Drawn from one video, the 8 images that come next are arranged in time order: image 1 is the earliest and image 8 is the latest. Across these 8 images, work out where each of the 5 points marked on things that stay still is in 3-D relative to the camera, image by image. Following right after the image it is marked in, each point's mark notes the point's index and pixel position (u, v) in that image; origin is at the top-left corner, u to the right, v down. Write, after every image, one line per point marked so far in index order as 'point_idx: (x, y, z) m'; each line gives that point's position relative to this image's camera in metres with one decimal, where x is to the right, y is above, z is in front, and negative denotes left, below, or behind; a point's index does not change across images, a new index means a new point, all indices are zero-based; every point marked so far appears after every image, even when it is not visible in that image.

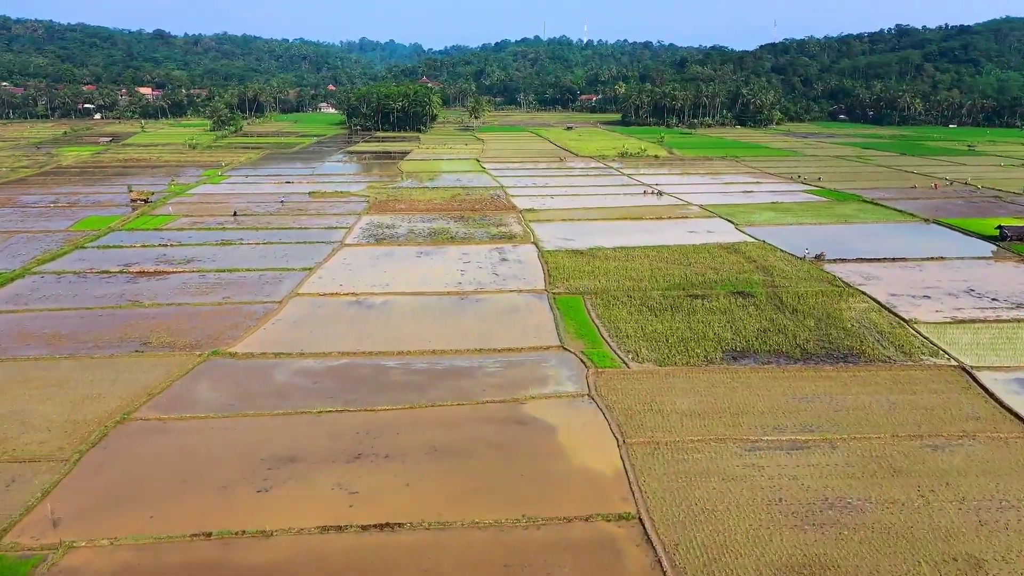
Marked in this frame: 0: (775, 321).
0: (+6.5, -0.8, +19.1) m
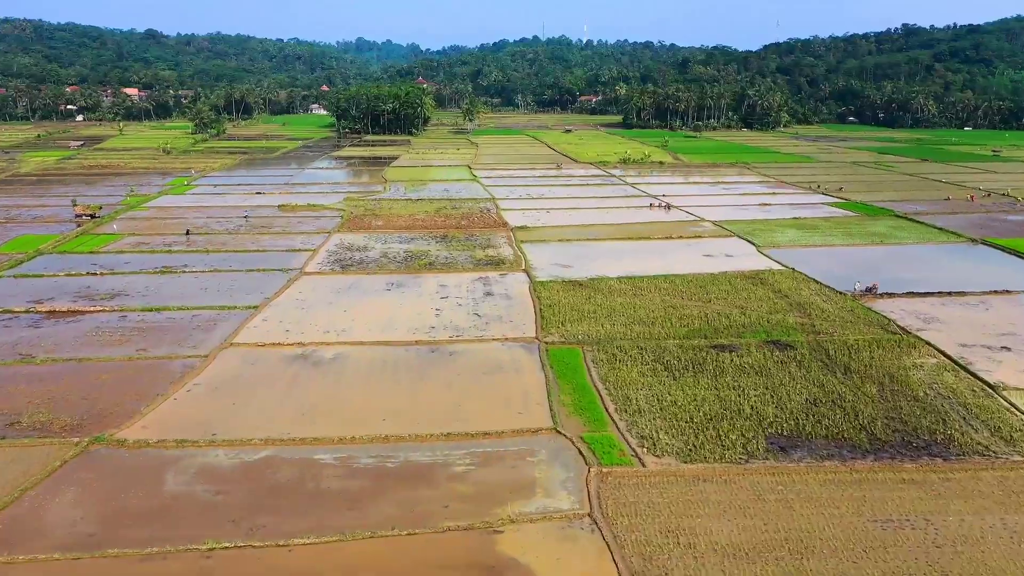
0: (+6.1, -2.0, +15.1) m
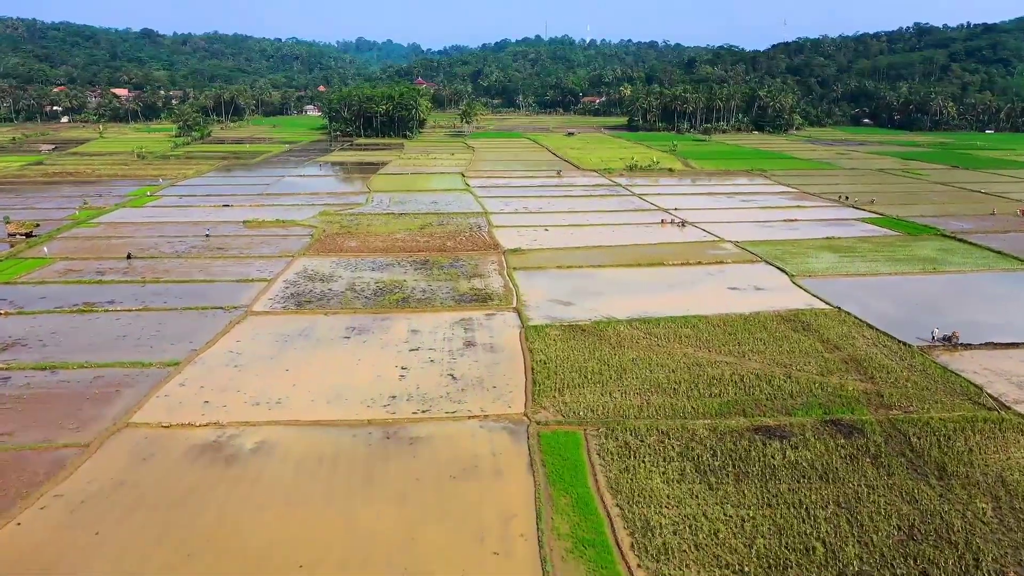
0: (+5.8, -3.1, +10.9) m
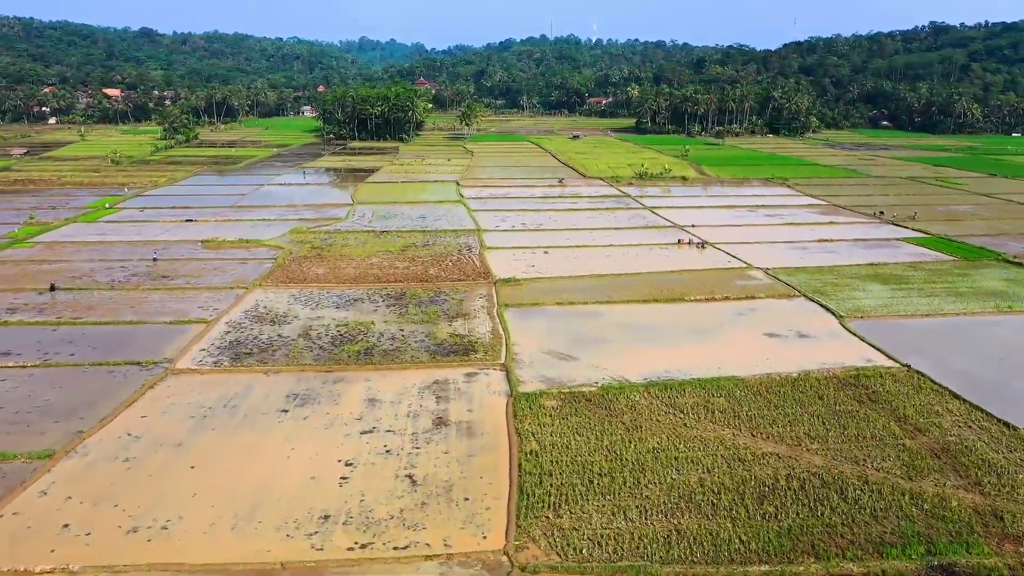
0: (+5.4, -4.2, +6.8) m
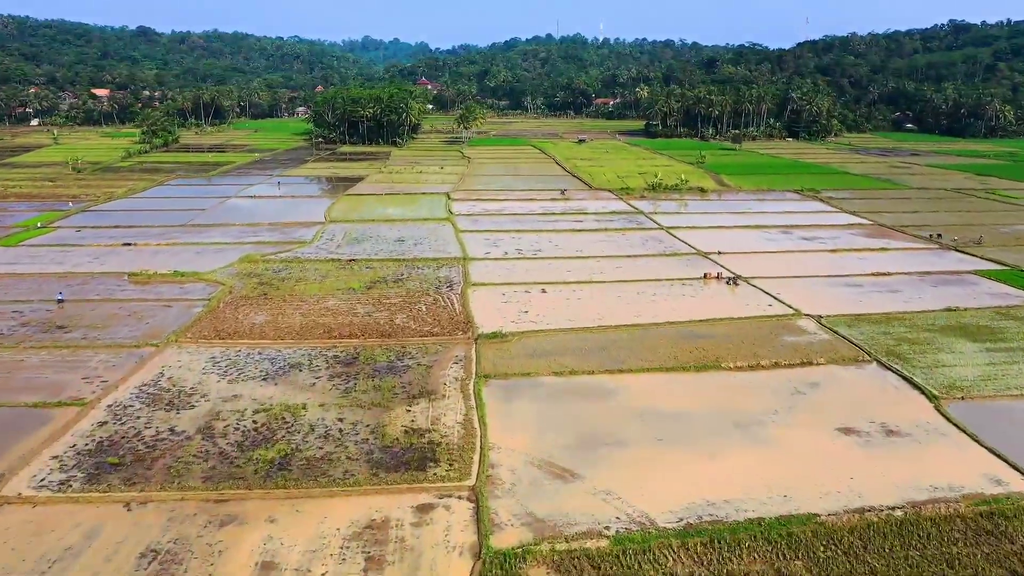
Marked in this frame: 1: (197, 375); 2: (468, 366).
0: (+4.9, -5.6, +1.7) m
1: (-6.6, -1.8, +16.1) m
2: (-0.9, -1.6, +16.6) m
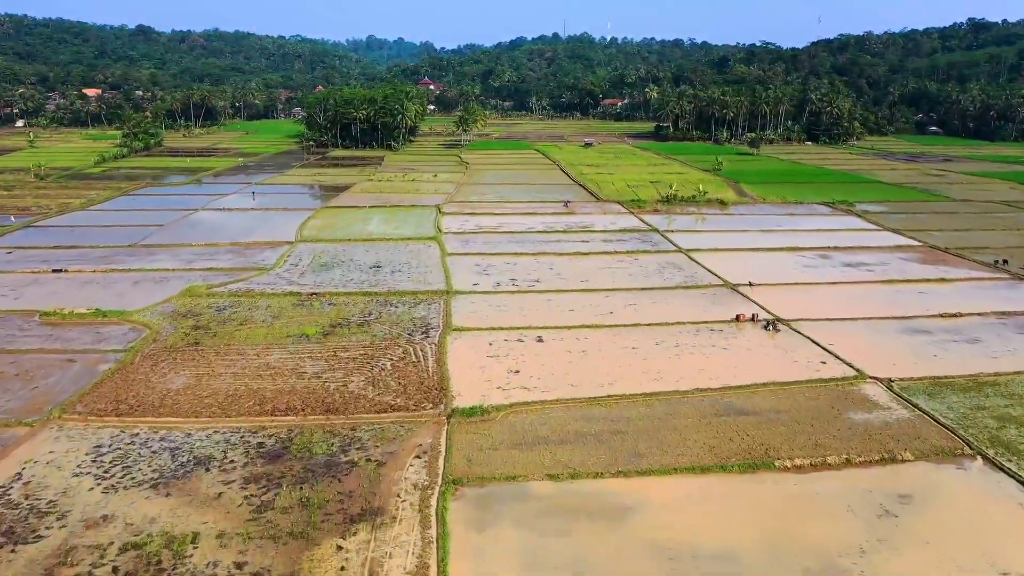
0: (+4.5, -6.7, -2.6) m
1: (-6.9, -2.9, +11.9) m
2: (-1.2, -2.8, +12.4) m
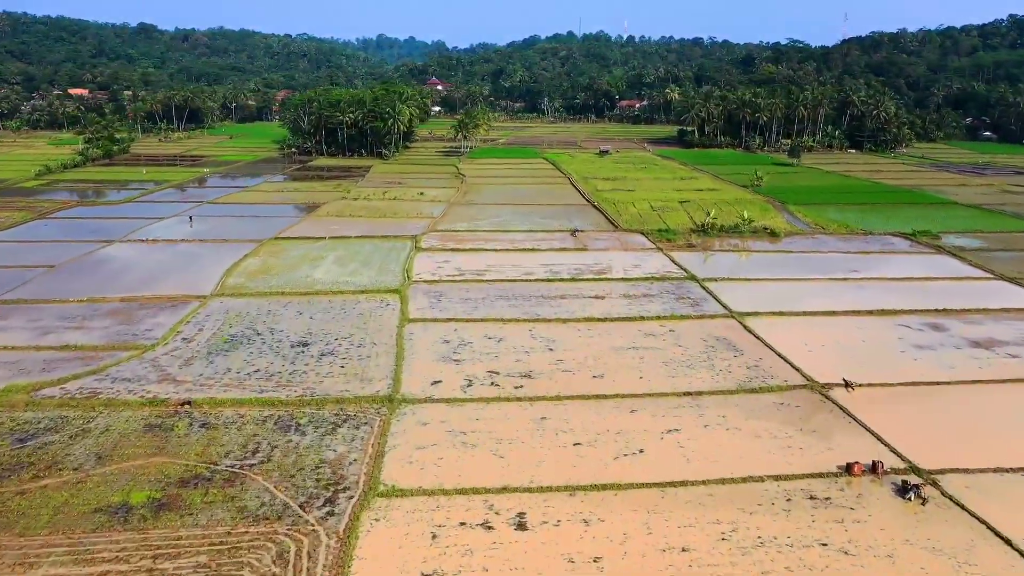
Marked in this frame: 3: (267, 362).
0: (+3.5, -8.7, -10.3) m
1: (-7.5, -4.9, +4.4) m
2: (-1.9, -4.8, +4.7) m
3: (-5.3, -1.6, +16.7) m
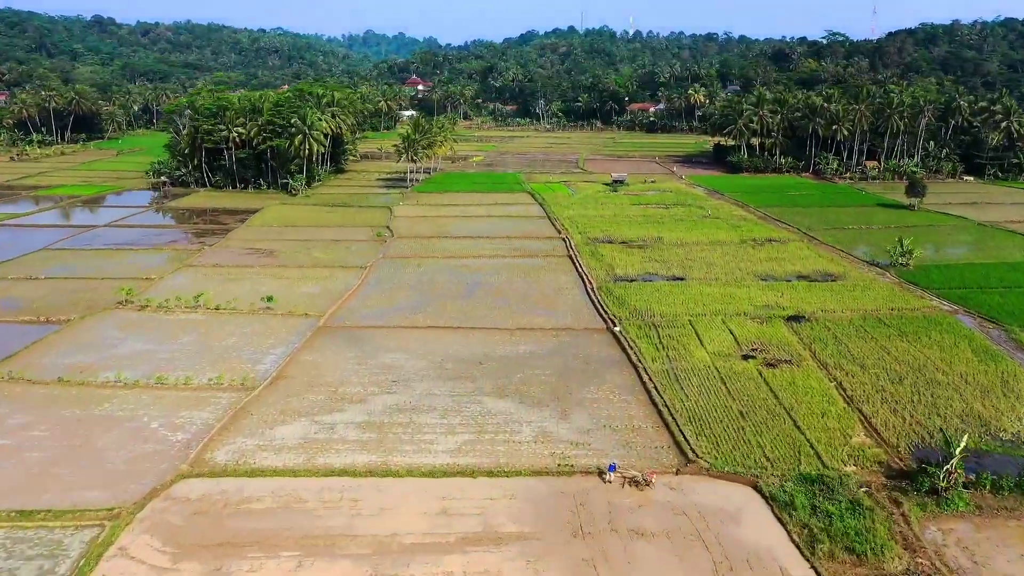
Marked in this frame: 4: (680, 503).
0: (+1.8, -13.9, -30.1) m
1: (-9.2, -10.0, -15.4) m
2: (-3.6, -9.9, -15.1) m
3: (-6.9, -6.8, -3.1) m
4: (+2.4, -3.1, +10.6) m
